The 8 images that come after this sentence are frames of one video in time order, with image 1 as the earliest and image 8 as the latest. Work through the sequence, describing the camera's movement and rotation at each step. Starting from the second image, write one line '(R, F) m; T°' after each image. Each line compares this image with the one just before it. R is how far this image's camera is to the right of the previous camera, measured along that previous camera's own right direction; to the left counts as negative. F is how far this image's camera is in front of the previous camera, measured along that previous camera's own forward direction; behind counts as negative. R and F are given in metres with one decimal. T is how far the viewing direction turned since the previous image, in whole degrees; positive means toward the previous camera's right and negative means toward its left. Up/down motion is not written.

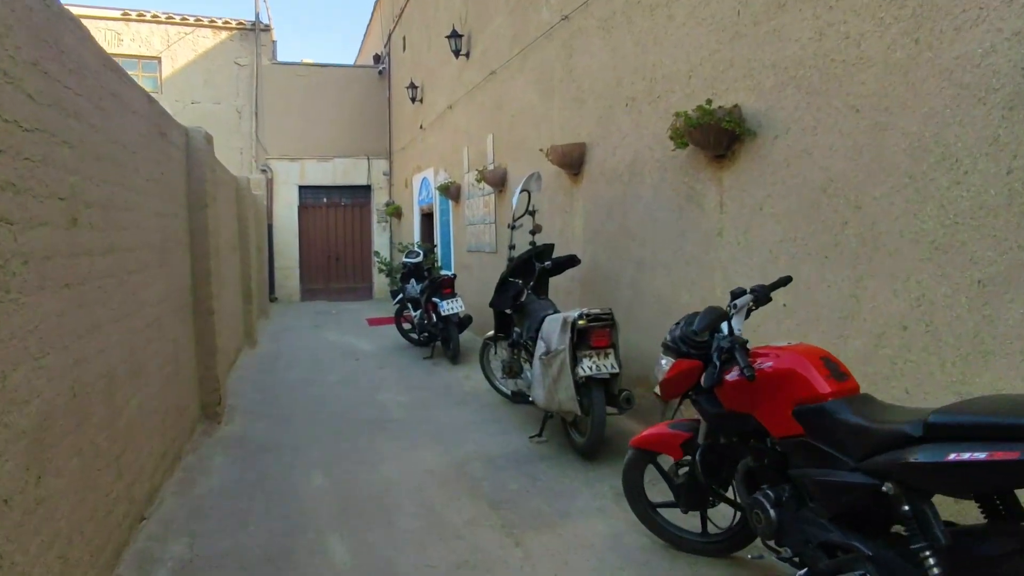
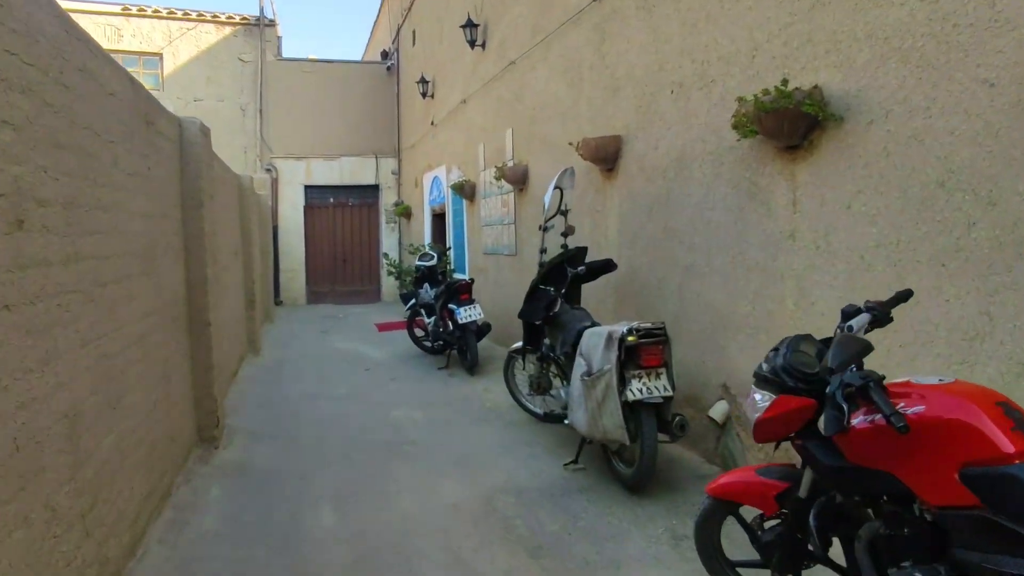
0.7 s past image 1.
(-0.2, +0.5) m; 0°
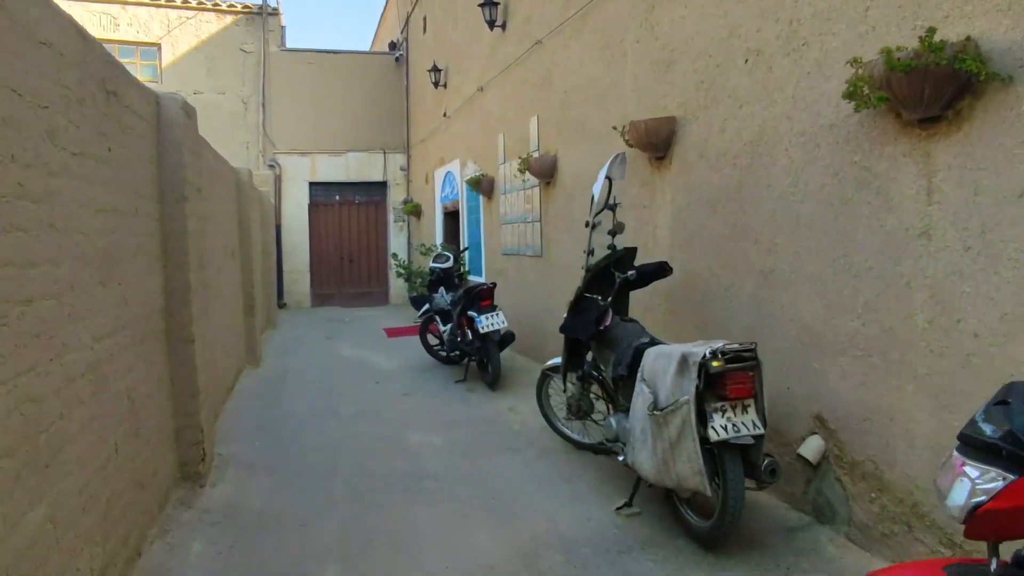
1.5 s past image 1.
(-0.2, +0.7) m; 0°
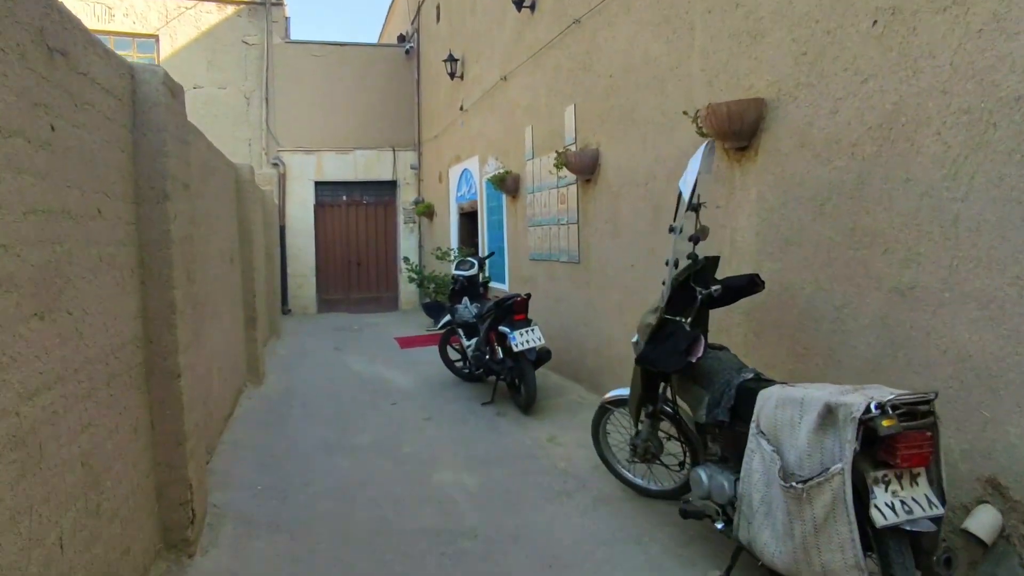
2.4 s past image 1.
(-0.3, +0.7) m; 0°
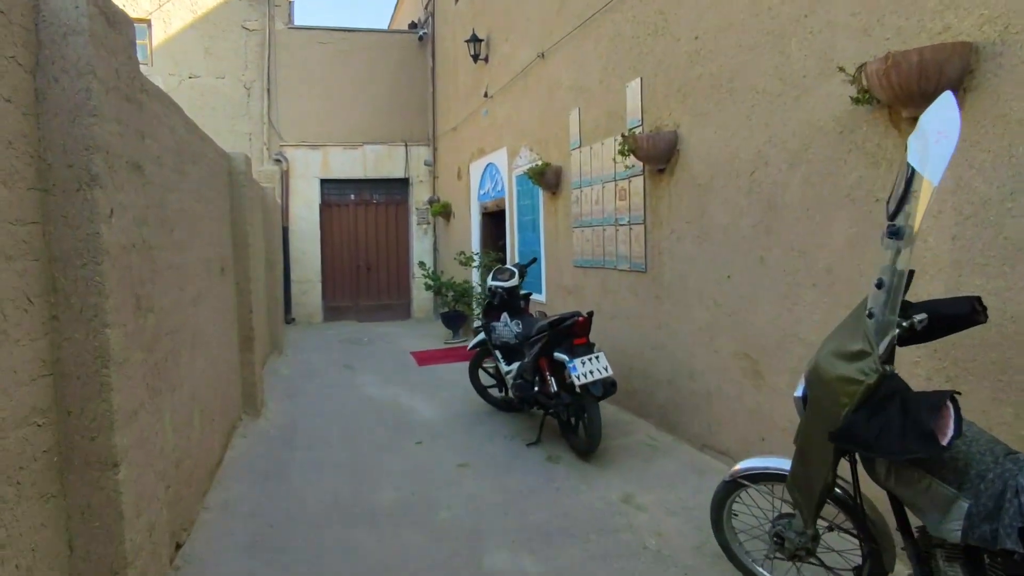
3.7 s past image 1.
(-0.3, +1.0) m; 0°
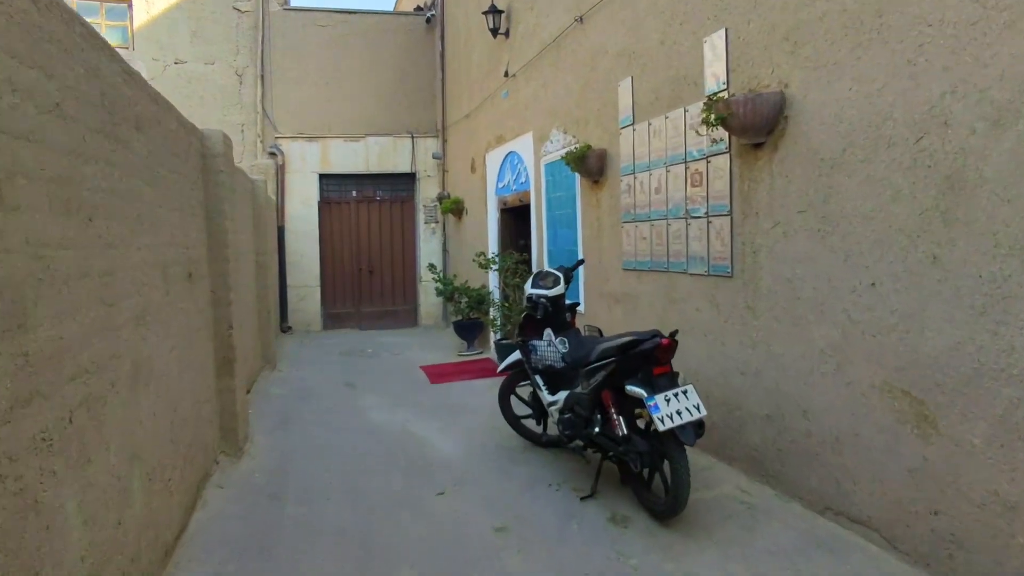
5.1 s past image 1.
(-0.3, +1.0) m; 0°
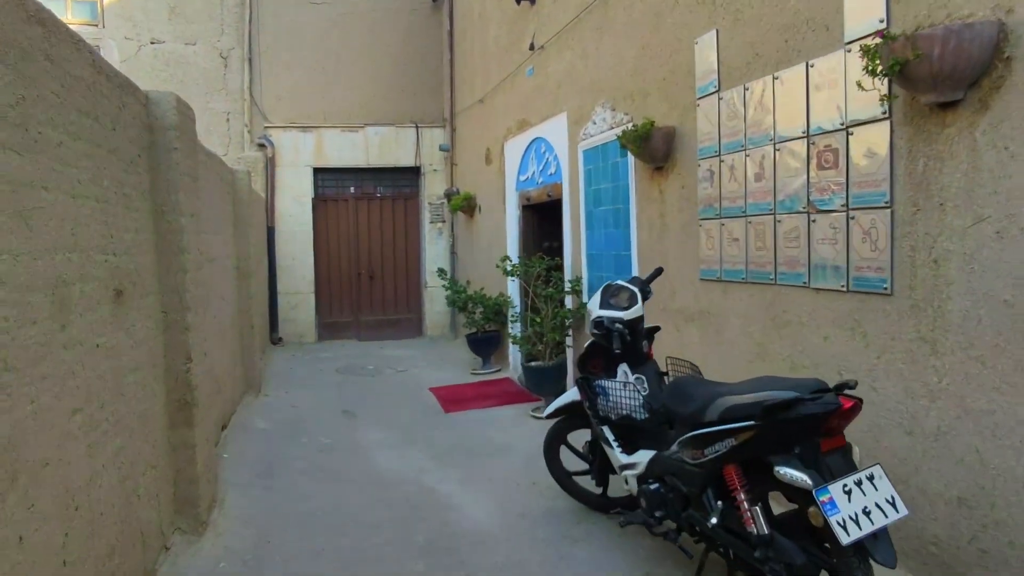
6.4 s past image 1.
(-0.3, +1.1) m; 0°
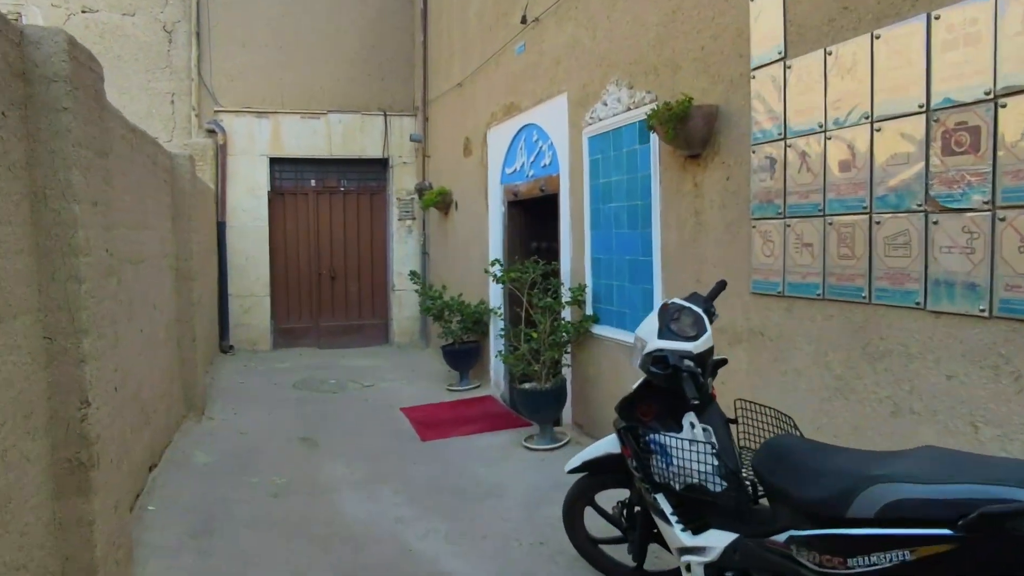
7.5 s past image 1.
(-0.2, +0.8) m; +3°
